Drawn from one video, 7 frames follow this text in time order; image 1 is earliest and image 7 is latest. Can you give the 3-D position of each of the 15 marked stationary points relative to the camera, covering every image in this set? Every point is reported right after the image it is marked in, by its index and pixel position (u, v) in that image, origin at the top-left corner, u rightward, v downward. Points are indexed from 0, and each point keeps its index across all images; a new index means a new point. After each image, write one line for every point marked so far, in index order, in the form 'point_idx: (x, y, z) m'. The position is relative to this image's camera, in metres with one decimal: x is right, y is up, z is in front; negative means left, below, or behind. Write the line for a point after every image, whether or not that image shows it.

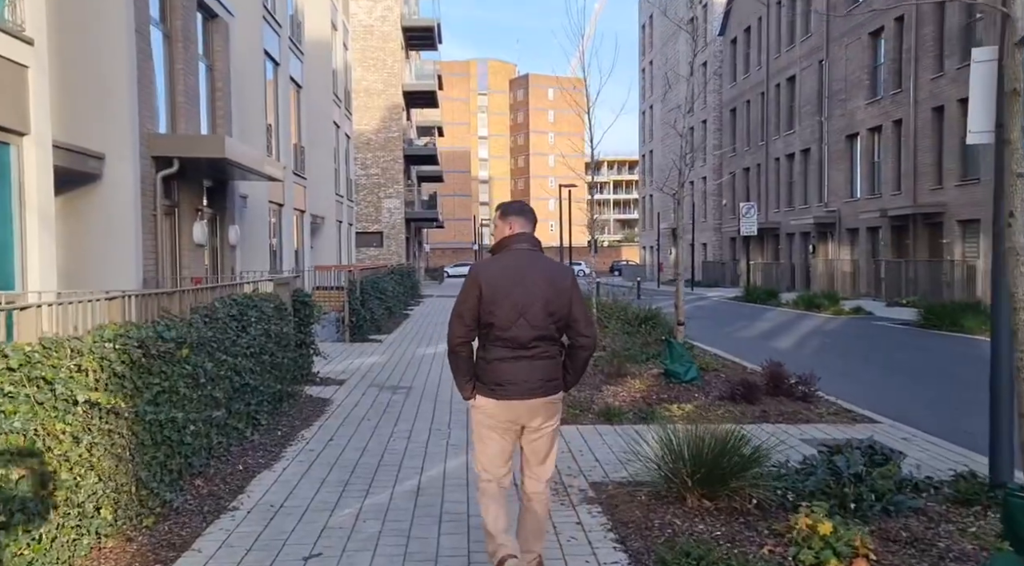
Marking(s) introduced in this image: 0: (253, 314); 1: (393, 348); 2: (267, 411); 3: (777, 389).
0: (-2.4, -0.3, +7.7) m
1: (-2.1, -1.2, +14.8) m
2: (-2.3, -1.2, +7.7) m
3: (+2.9, -1.2, +9.0) m
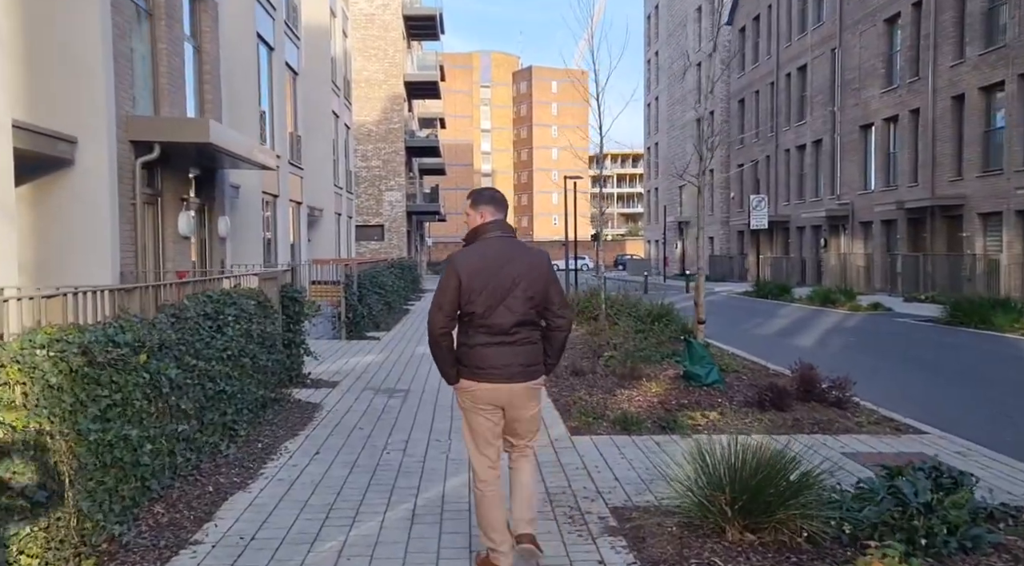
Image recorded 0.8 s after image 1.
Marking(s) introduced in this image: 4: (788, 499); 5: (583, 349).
0: (-2.3, -0.2, +6.9) m
1: (-2.0, -1.1, +14.0) m
2: (-2.2, -1.1, +6.9) m
3: (+2.9, -1.1, +8.3) m
4: (+1.5, -1.2, +4.5) m
5: (+1.1, -1.1, +12.9) m
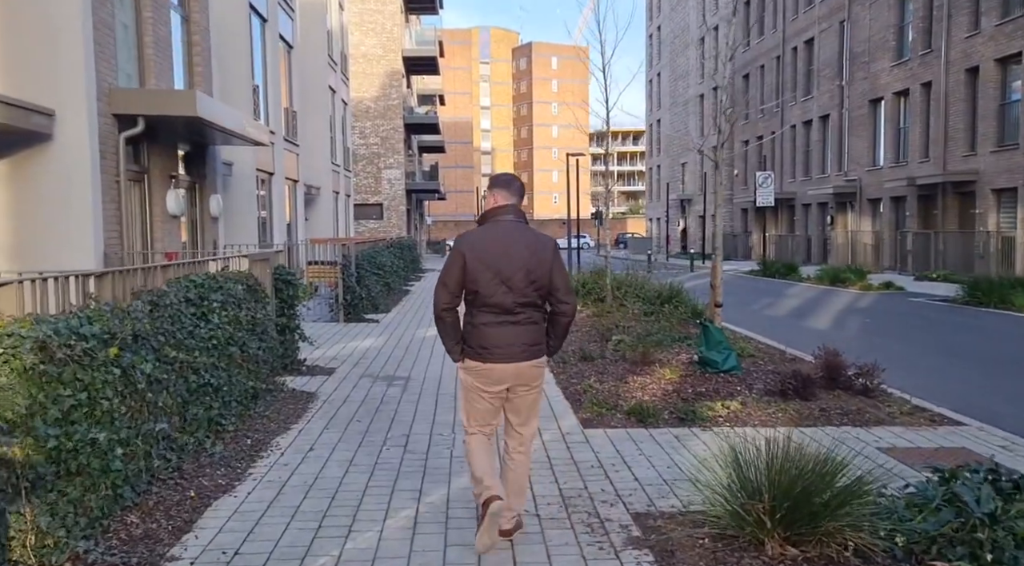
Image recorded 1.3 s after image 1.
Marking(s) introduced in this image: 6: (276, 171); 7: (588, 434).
0: (-2.3, -0.1, +6.4) m
1: (-2.0, -0.8, +13.5) m
2: (-2.1, -1.0, +6.4) m
3: (+3.0, -0.9, +7.8) m
4: (+1.6, -1.1, +4.1) m
5: (+1.2, -0.8, +12.4) m
6: (-5.3, +2.5, +18.7) m
7: (+0.6, -1.2, +6.5) m
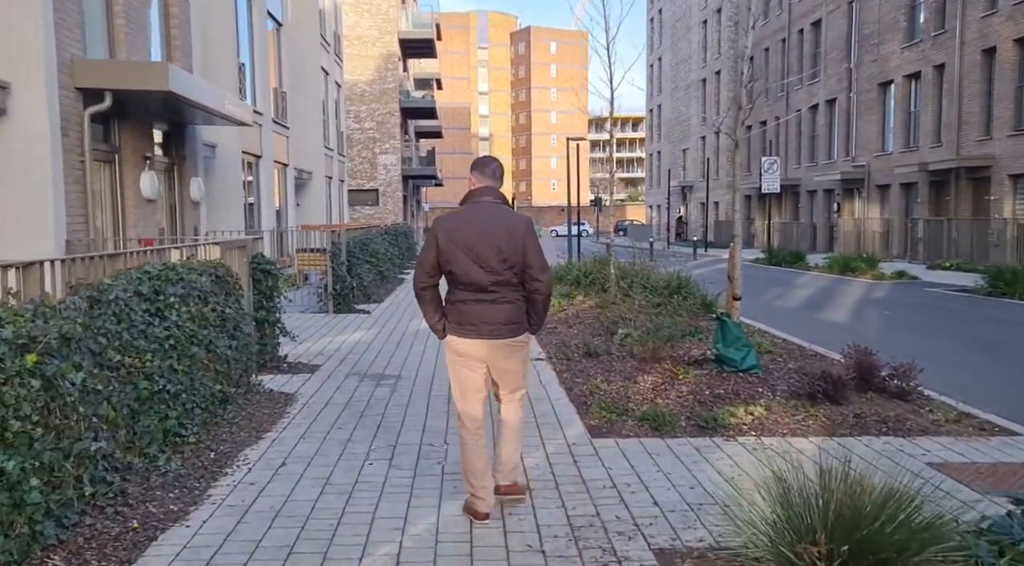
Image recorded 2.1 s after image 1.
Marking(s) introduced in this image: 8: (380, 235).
0: (-2.3, -0.1, +5.6) m
1: (-2.0, -0.6, +12.8) m
2: (-2.1, -0.9, +5.7) m
3: (+3.0, -0.9, +7.0) m
4: (+1.6, -1.1, +3.3) m
5: (+1.2, -0.6, +11.7) m
6: (-5.3, +2.8, +17.9) m
7: (+0.6, -1.1, +5.8) m
8: (-3.1, +1.1, +19.5) m
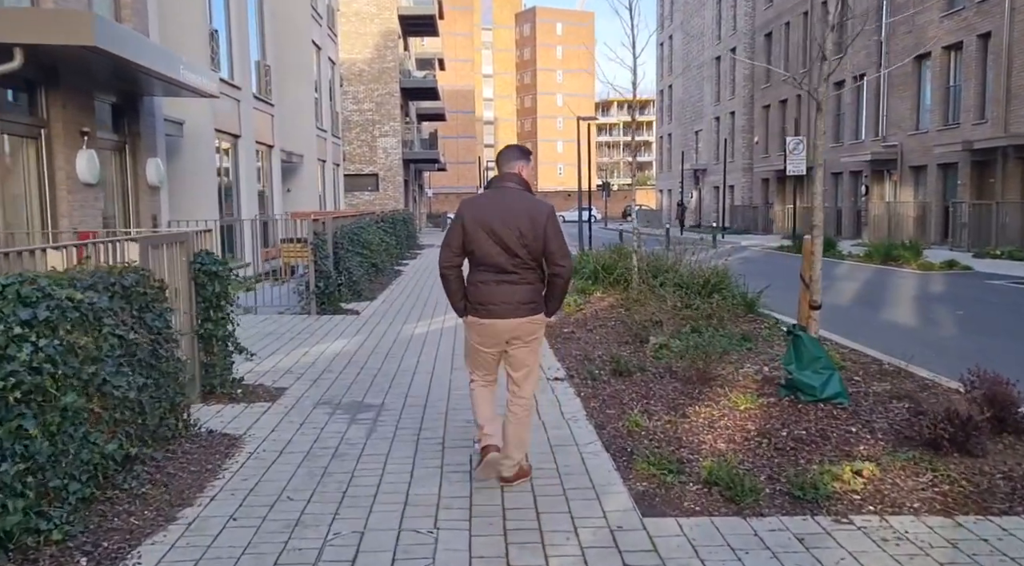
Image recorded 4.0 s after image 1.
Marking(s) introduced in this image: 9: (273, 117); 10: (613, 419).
0: (-2.2, -0.1, +3.9) m
1: (-1.9, -0.6, +11.0) m
2: (-2.1, -1.0, +3.9) m
3: (+3.1, -0.9, +5.2) m
4: (+1.7, -1.2, +1.5) m
5: (+1.3, -0.6, +9.9) m
6: (-5.2, +2.9, +16.1) m
7: (+0.7, -1.2, +4.0) m
8: (-2.9, +1.3, +17.7) m
9: (-5.4, +3.7, +18.6) m
10: (+0.7, -1.0, +6.1) m
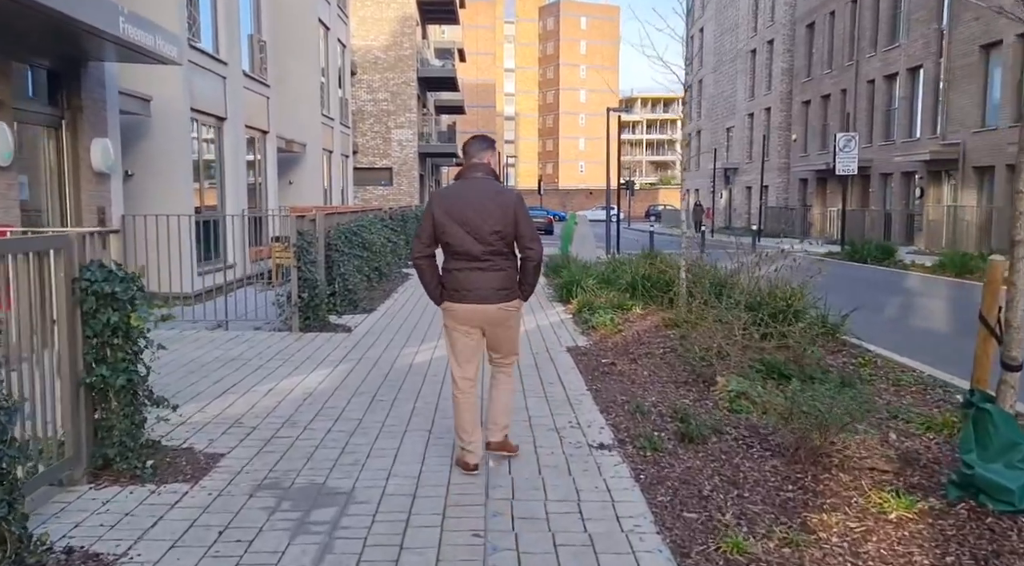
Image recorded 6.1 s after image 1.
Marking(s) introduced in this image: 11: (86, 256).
0: (-2.1, -0.3, +1.8) m
1: (-1.6, -0.7, +8.9) m
2: (-2.0, -1.2, +1.8) m
3: (+3.2, -1.1, +3.1) m
4: (+1.7, -1.4, -0.6) m
5: (+1.5, -0.8, +7.7) m
6: (-4.8, +2.8, +14.1) m
7: (+0.8, -1.4, +1.9) m
8: (-2.5, +1.2, +15.6) m
9: (-4.9, +3.7, +16.6) m
10: (+0.9, -1.2, +4.0) m
11: (-2.4, +0.1, +4.7) m
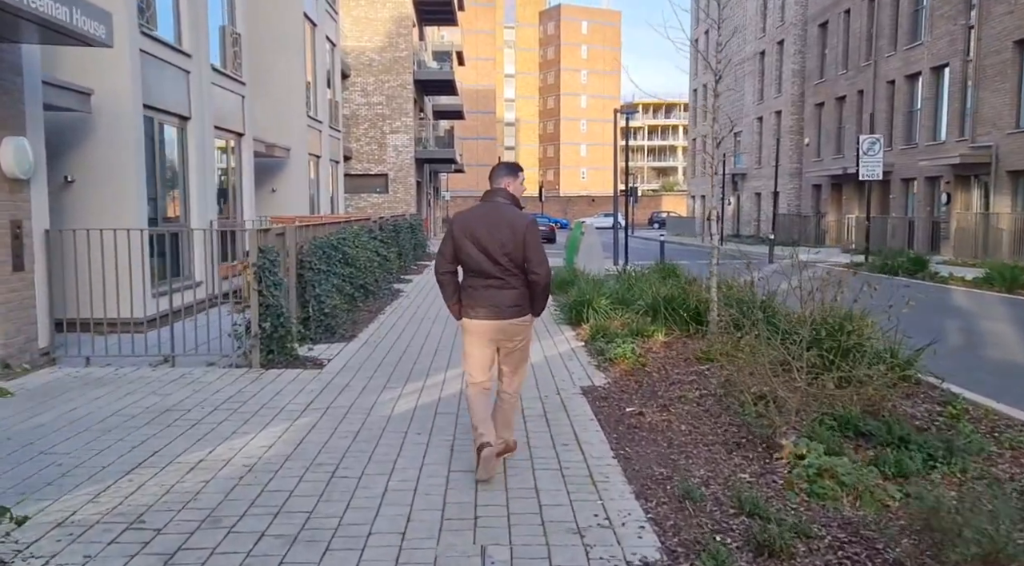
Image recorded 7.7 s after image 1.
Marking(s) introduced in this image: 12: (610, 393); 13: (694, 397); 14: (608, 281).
0: (-2.0, -0.5, +0.2) m
1: (-1.6, -1.0, +7.3) m
2: (-1.9, -1.4, +0.2) m
3: (+3.2, -1.3, +1.4) m
4: (+1.7, -1.6, -2.2) m
5: (+1.5, -1.0, +6.1) m
6: (-4.7, +2.5, +12.5) m
7: (+0.8, -1.6, +0.3) m
8: (-2.5, +0.8, +14.0) m
9: (-4.8, +3.4, +15.0) m
10: (+0.9, -1.4, +2.4) m
11: (-2.4, -0.1, +3.1) m
12: (+0.9, -1.0, +7.4) m
13: (+1.5, -0.9, +6.9) m
14: (+1.5, 0.0, +12.8) m
